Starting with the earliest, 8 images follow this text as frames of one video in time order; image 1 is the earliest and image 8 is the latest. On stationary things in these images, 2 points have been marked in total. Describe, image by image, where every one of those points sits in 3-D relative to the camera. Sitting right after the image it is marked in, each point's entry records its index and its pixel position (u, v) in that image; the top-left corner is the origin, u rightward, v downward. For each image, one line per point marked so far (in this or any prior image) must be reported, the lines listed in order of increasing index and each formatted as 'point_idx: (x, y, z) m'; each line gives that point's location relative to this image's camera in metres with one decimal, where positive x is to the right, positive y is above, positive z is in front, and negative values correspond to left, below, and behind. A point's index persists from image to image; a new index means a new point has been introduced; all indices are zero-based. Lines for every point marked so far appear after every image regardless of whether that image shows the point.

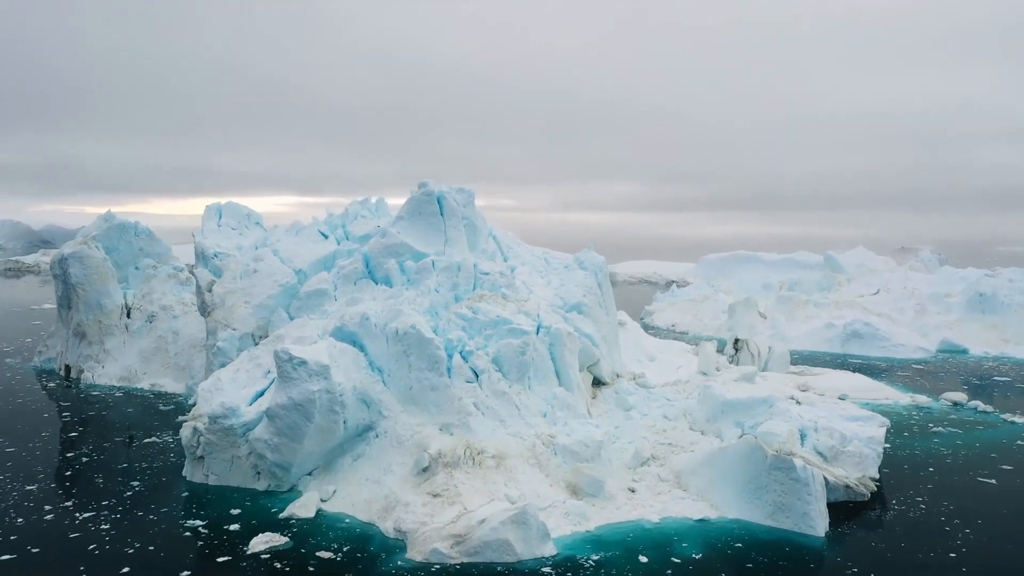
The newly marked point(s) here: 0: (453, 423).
0: (-0.7, -1.6, +11.2) m
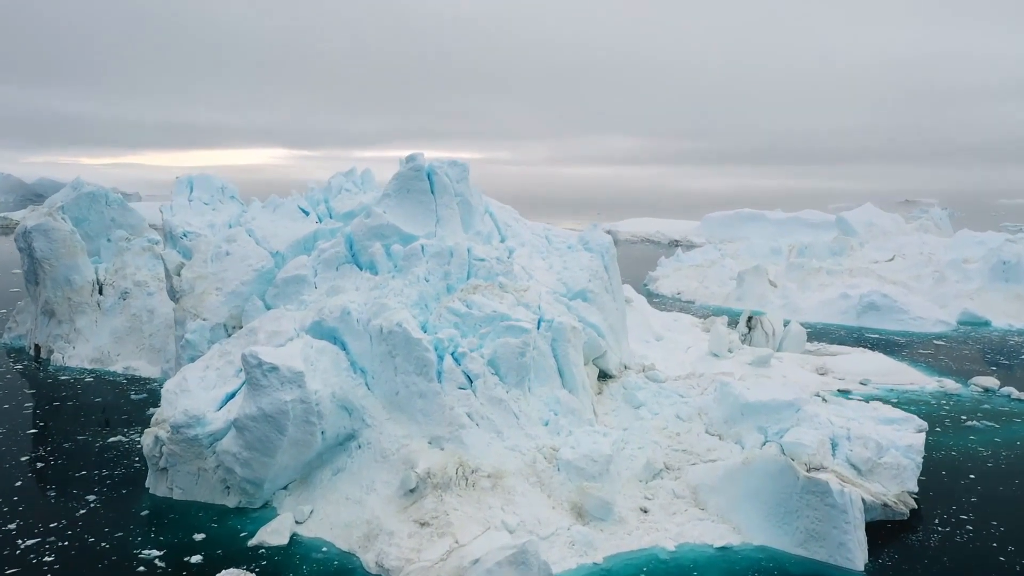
0: (-0.7, -1.5, +10.0) m
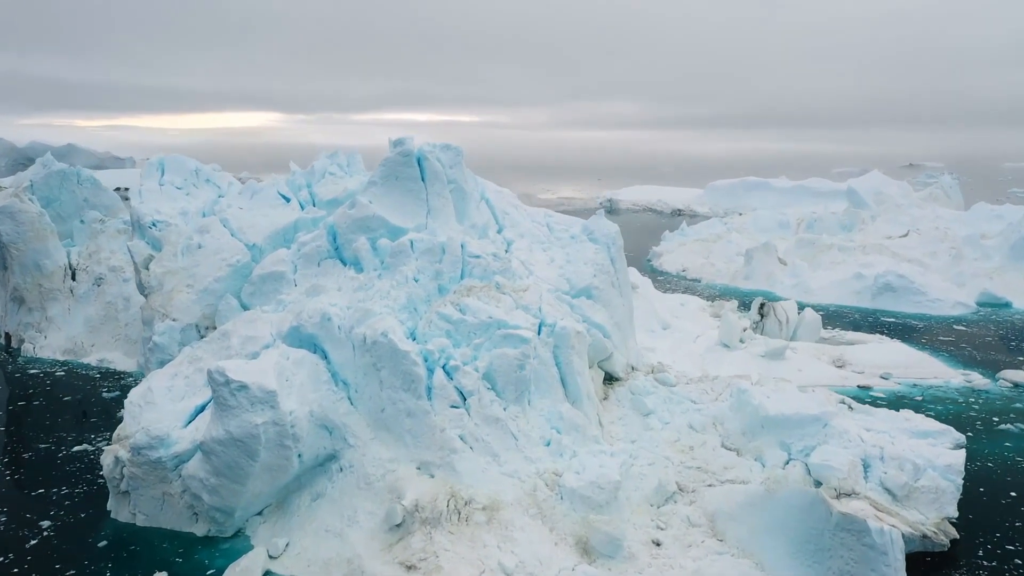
0: (-0.7, -1.6, +9.0) m
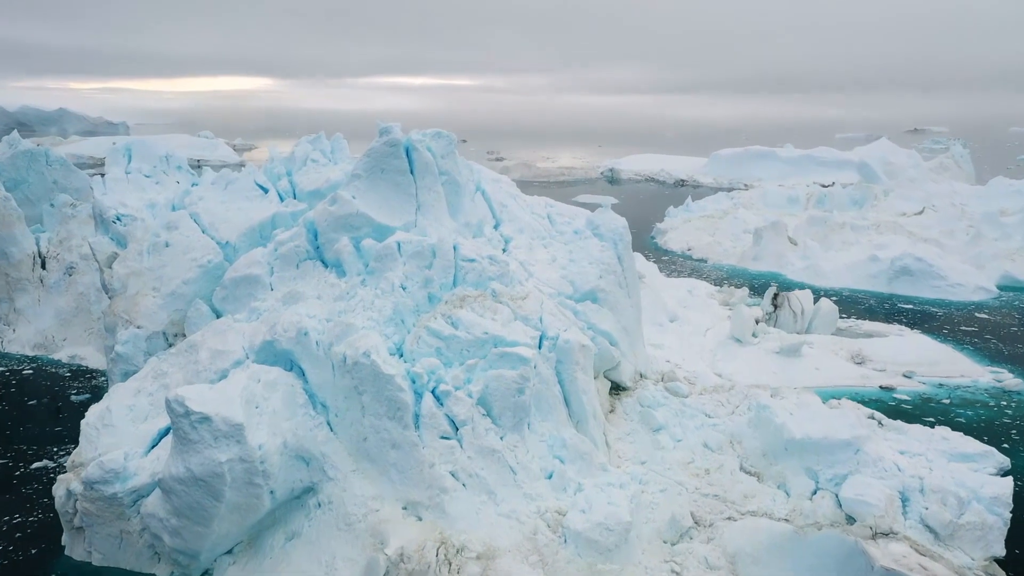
0: (-0.7, -1.8, +8.0) m
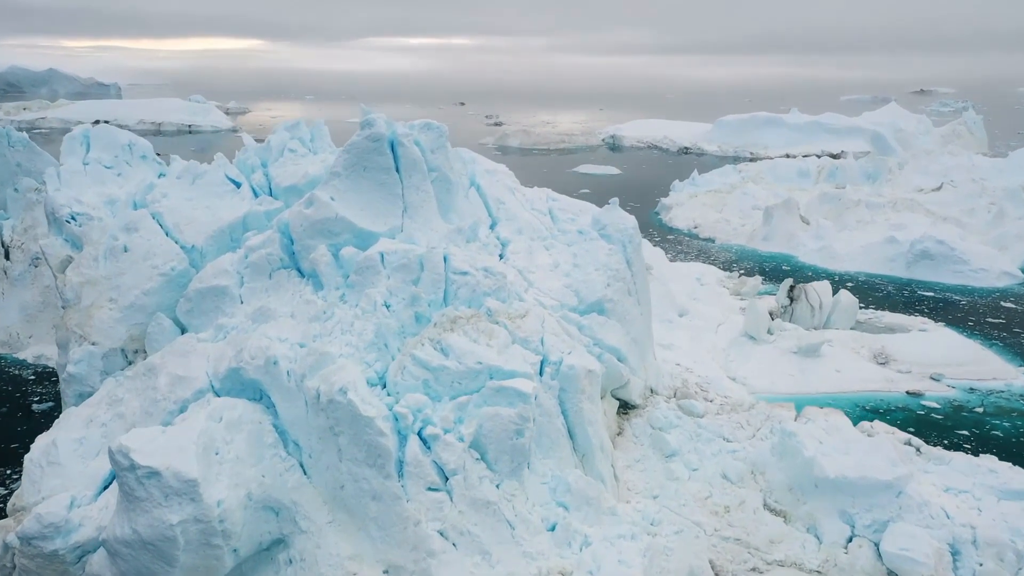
0: (-0.8, -2.0, +6.9) m
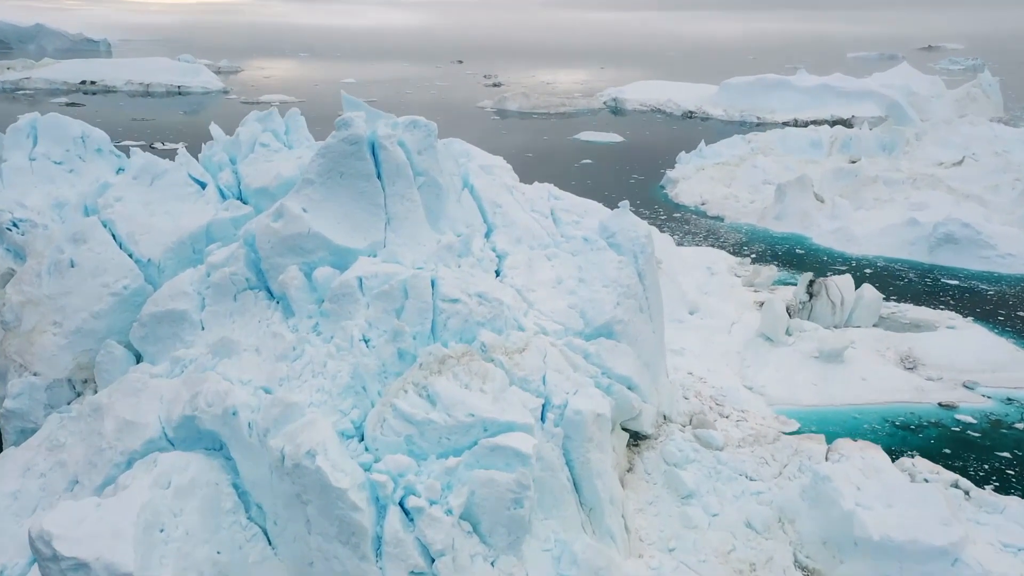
0: (-0.8, -2.3, +5.9) m
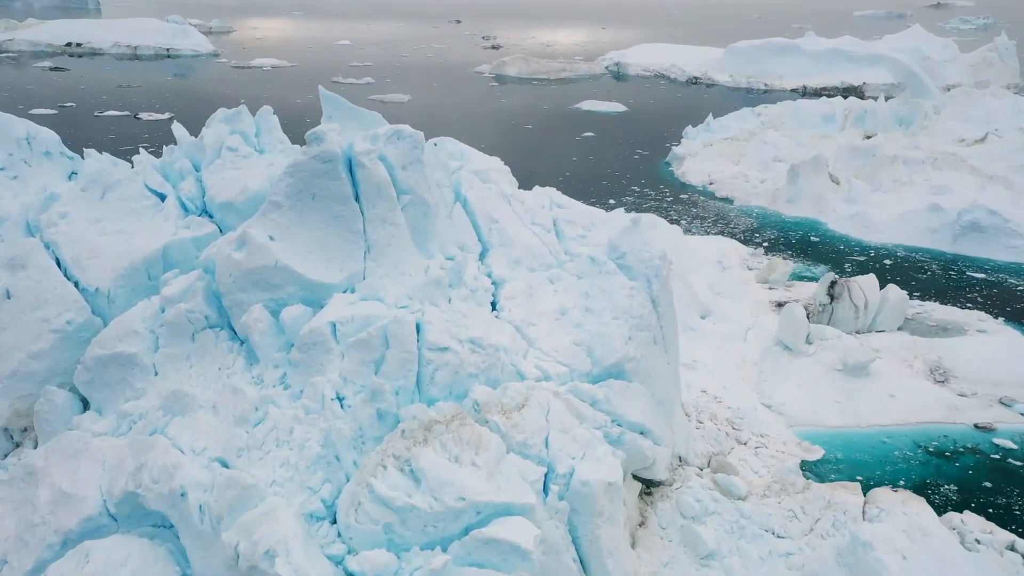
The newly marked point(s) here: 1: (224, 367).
0: (-0.8, -2.7, +4.9) m
1: (-2.1, -0.6, +7.0) m
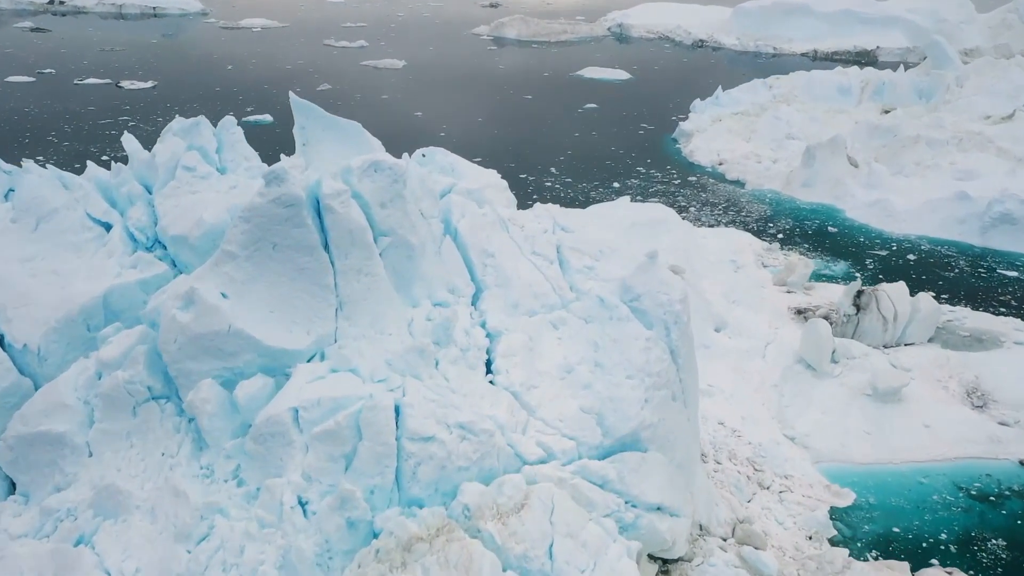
0: (-0.8, -3.2, +4.0) m
1: (-2.1, -1.0, +5.9) m
